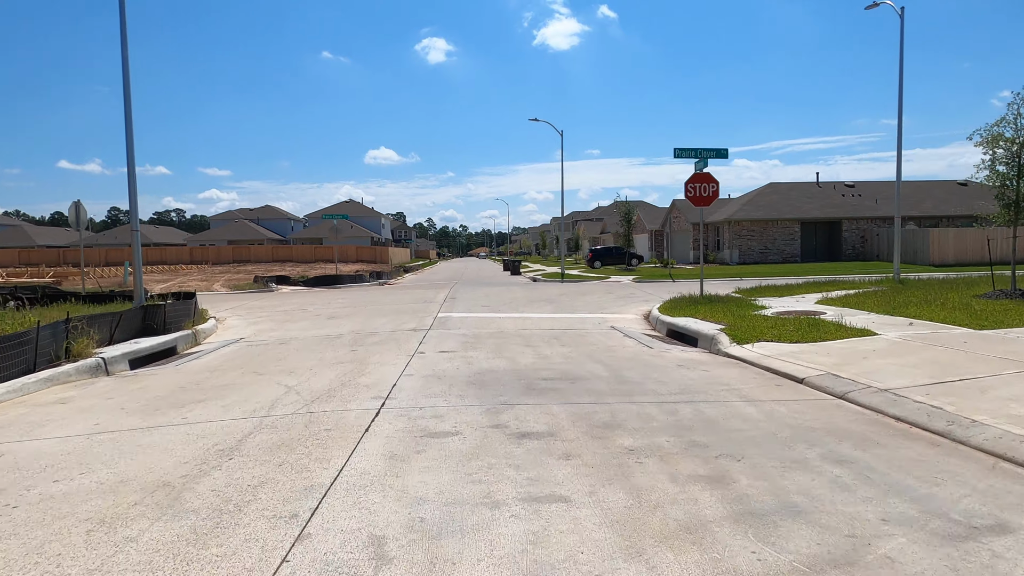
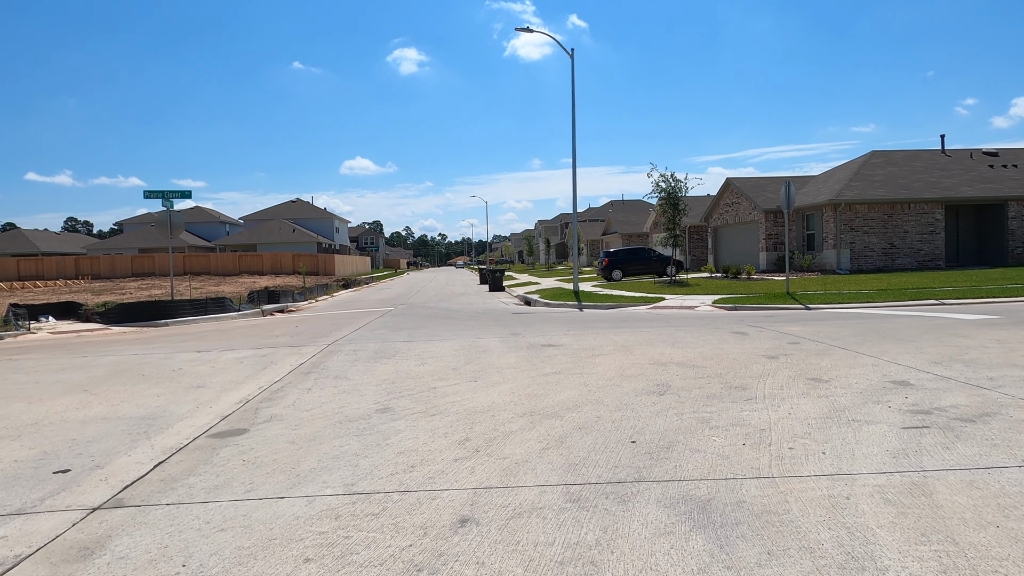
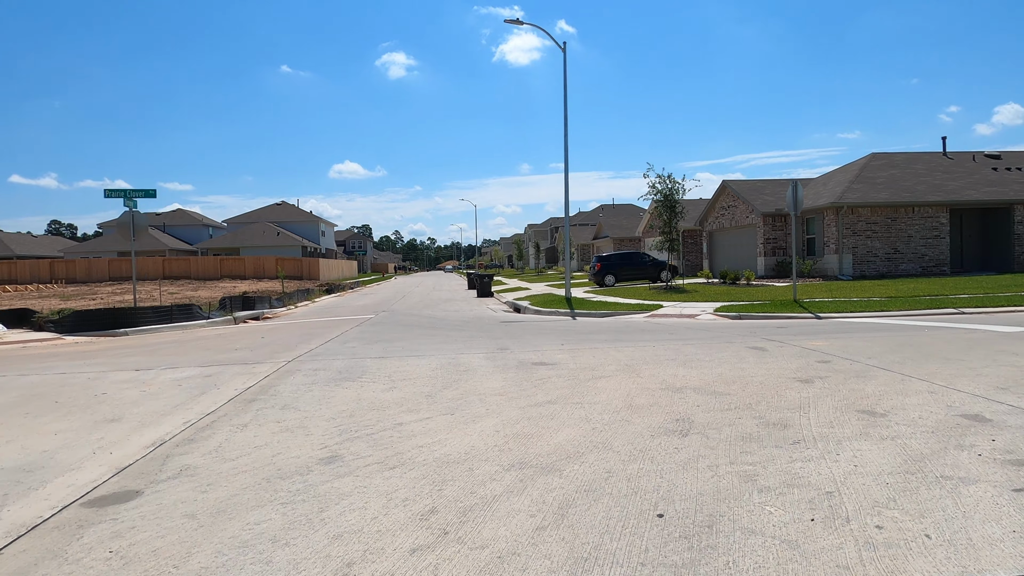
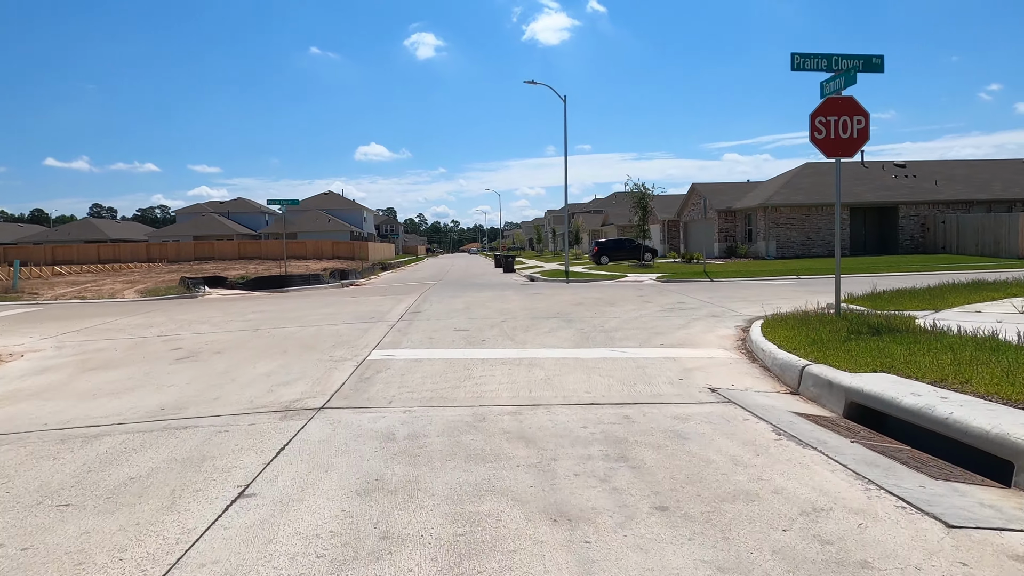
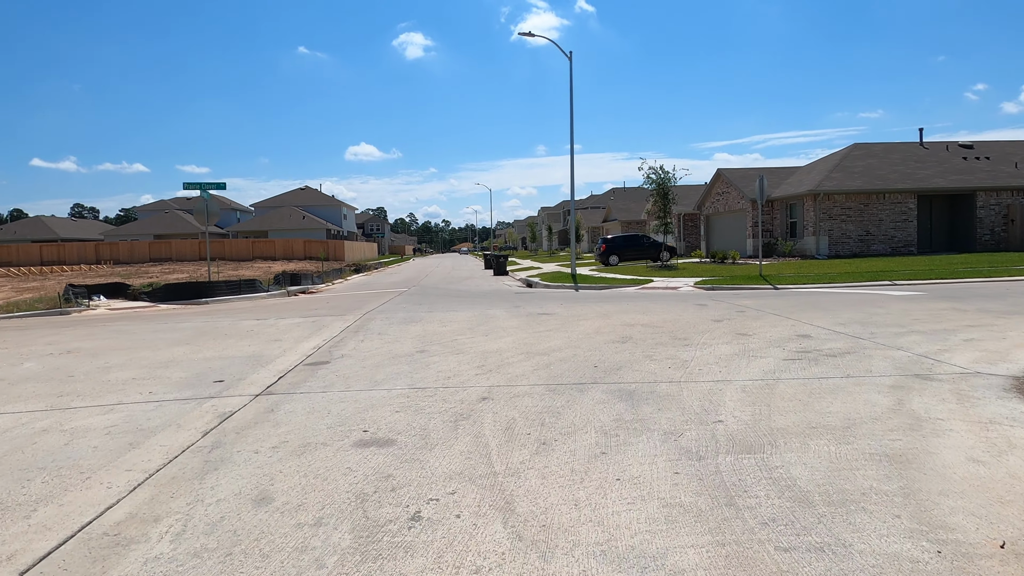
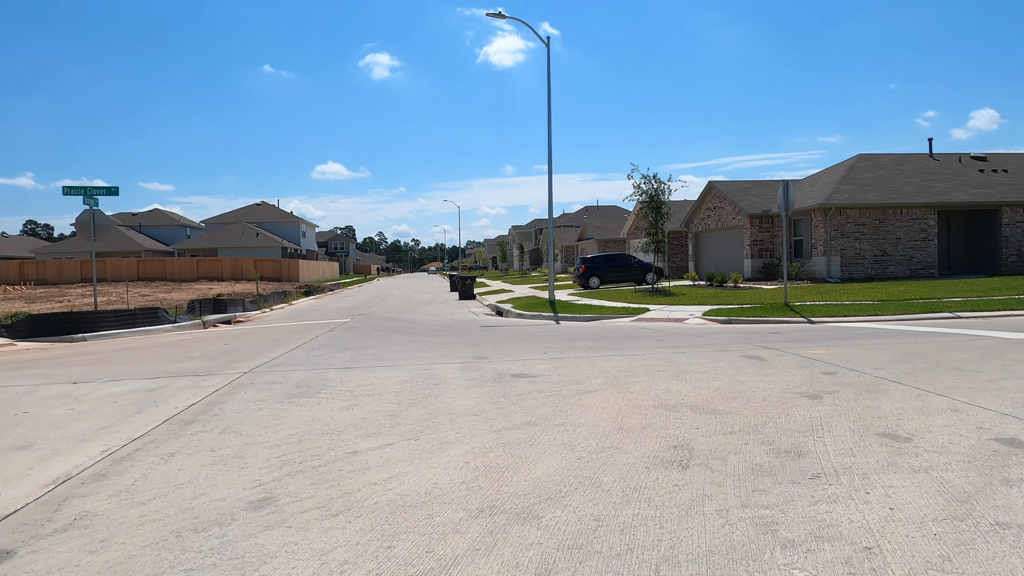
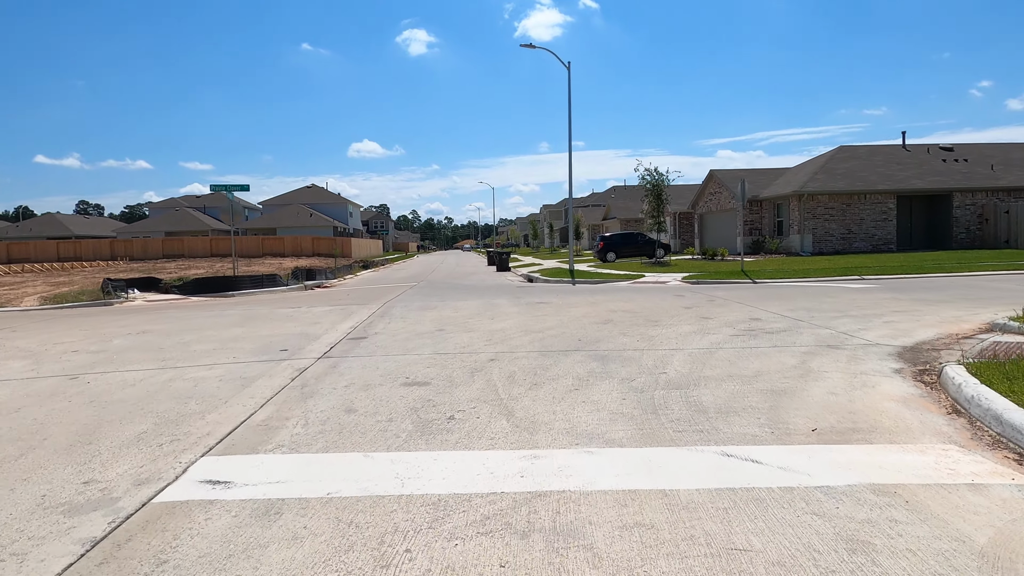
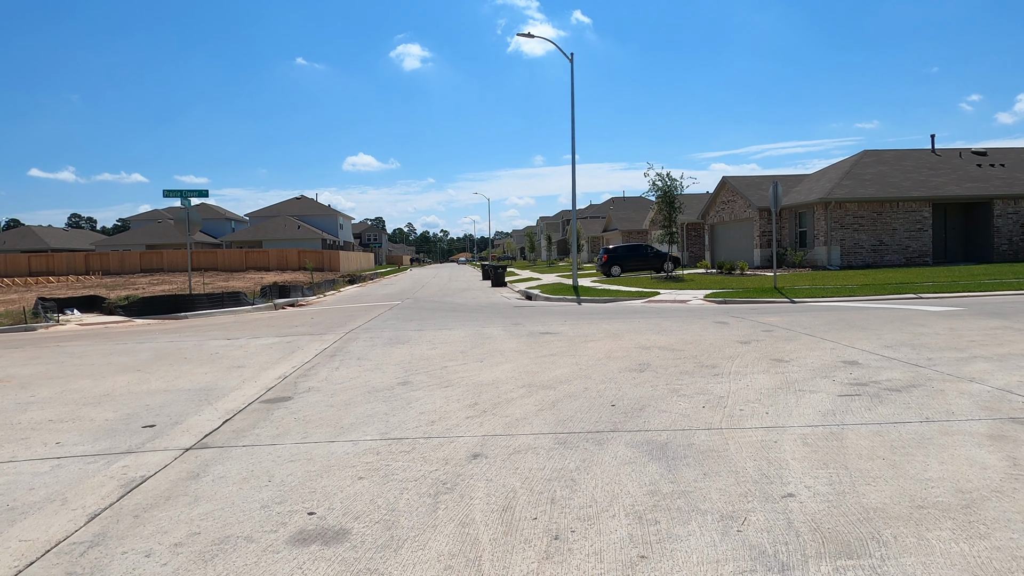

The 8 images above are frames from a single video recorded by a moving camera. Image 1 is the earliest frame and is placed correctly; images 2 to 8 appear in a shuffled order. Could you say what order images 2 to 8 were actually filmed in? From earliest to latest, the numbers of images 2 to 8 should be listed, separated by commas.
4, 7, 5, 8, 2, 3, 6
